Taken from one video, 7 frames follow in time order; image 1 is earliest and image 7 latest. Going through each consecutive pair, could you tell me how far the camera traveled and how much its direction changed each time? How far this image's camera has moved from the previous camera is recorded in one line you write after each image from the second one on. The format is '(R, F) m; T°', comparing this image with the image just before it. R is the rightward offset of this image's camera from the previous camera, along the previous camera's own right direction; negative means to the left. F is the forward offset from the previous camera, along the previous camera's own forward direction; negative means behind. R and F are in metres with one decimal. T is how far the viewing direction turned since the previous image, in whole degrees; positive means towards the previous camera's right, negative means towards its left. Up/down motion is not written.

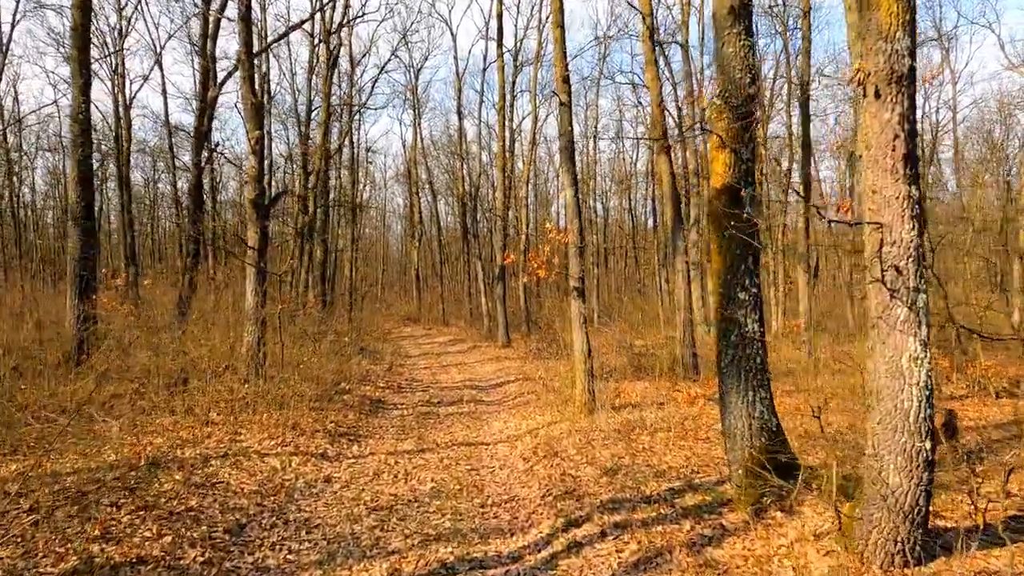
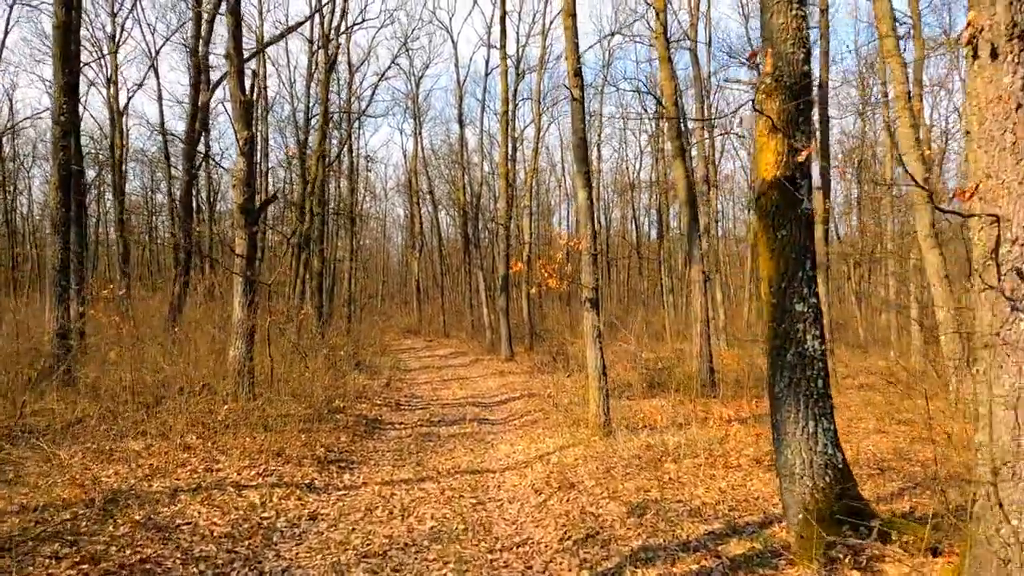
(-0.1, +0.7) m; 0°
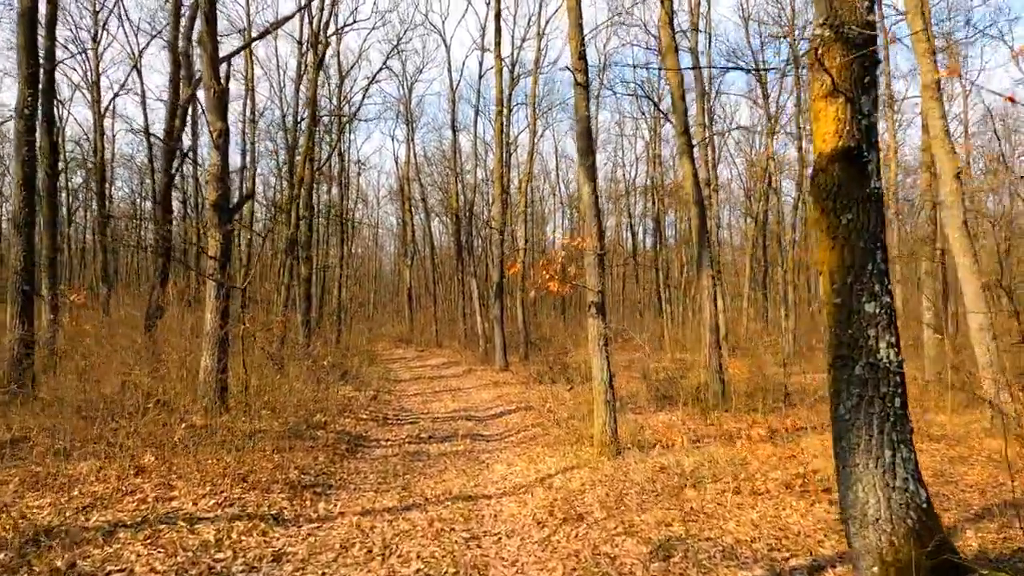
(0.0, +0.8) m; +1°
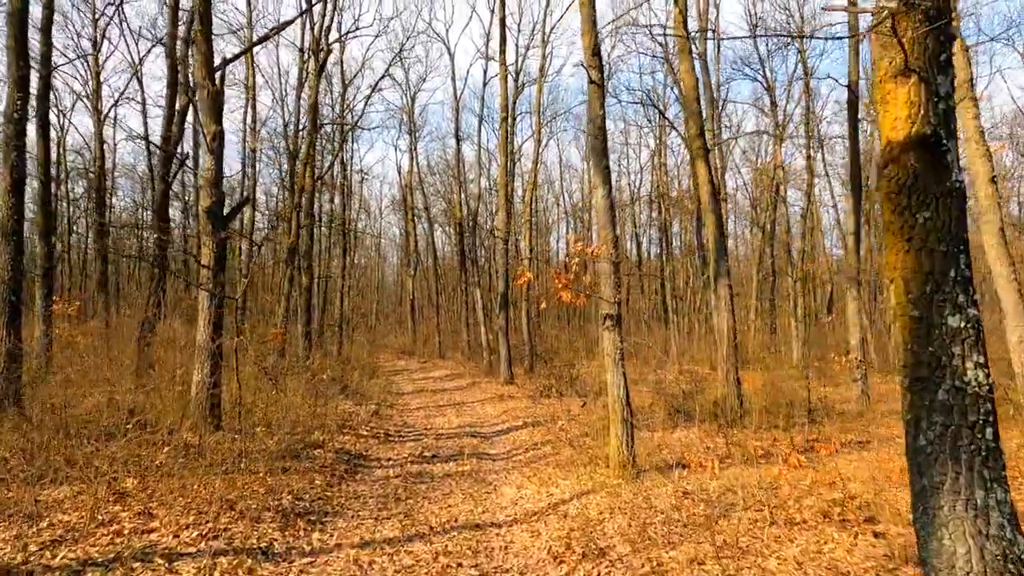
(-0.1, +0.5) m; 0°
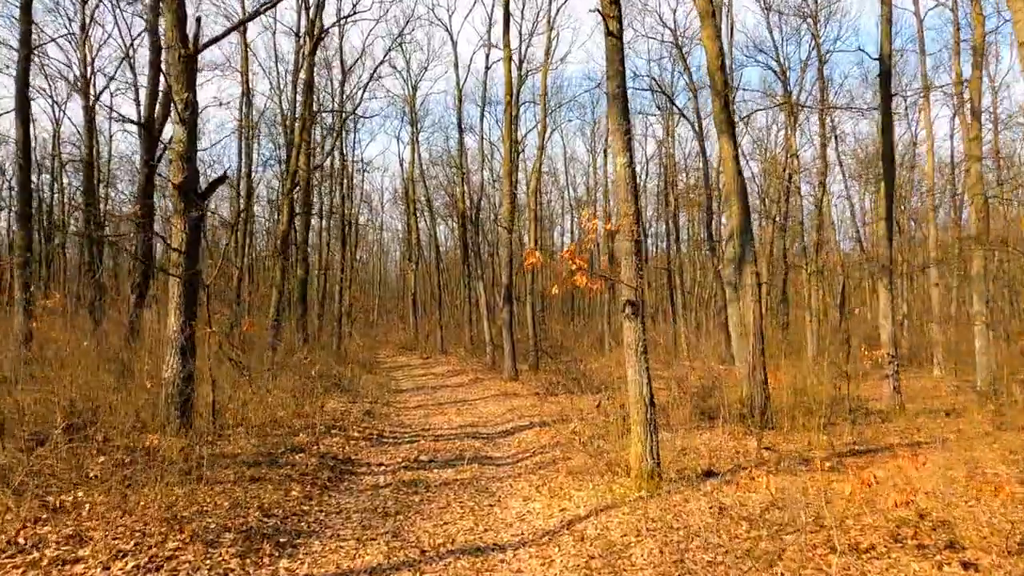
(0.0, +0.9) m; 0°
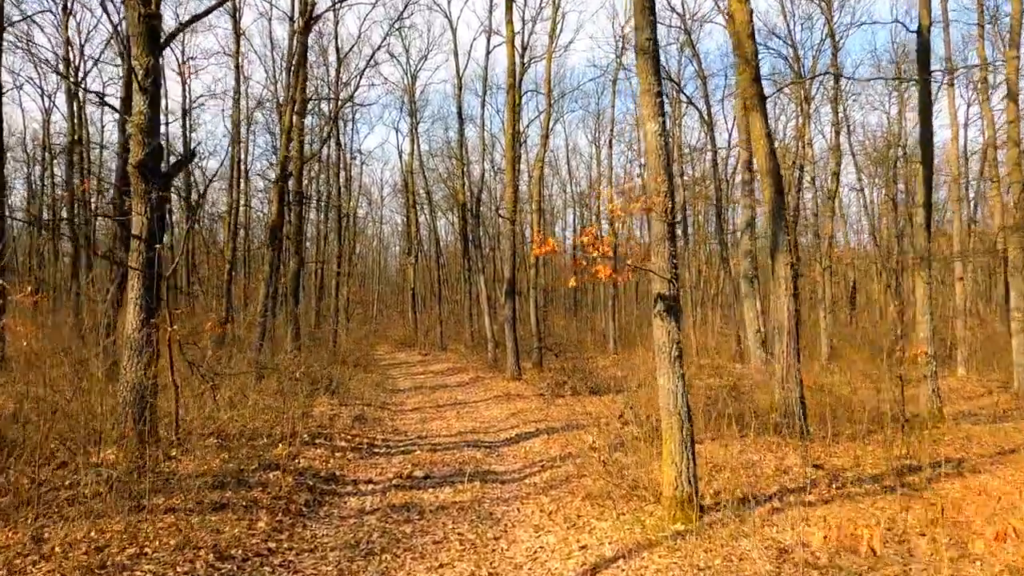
(-0.1, +1.0) m; 0°
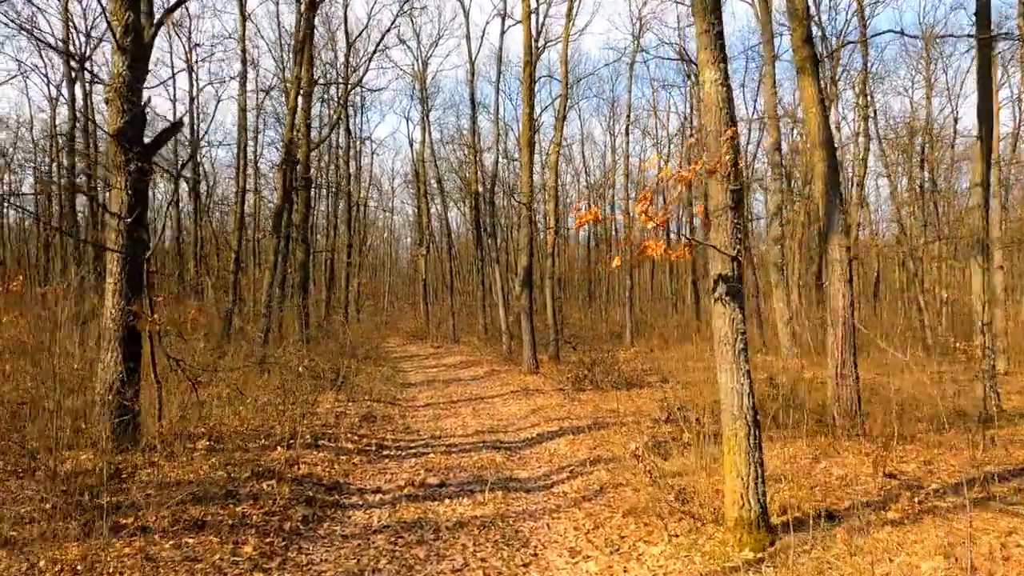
(-0.1, +0.8) m; -1°
